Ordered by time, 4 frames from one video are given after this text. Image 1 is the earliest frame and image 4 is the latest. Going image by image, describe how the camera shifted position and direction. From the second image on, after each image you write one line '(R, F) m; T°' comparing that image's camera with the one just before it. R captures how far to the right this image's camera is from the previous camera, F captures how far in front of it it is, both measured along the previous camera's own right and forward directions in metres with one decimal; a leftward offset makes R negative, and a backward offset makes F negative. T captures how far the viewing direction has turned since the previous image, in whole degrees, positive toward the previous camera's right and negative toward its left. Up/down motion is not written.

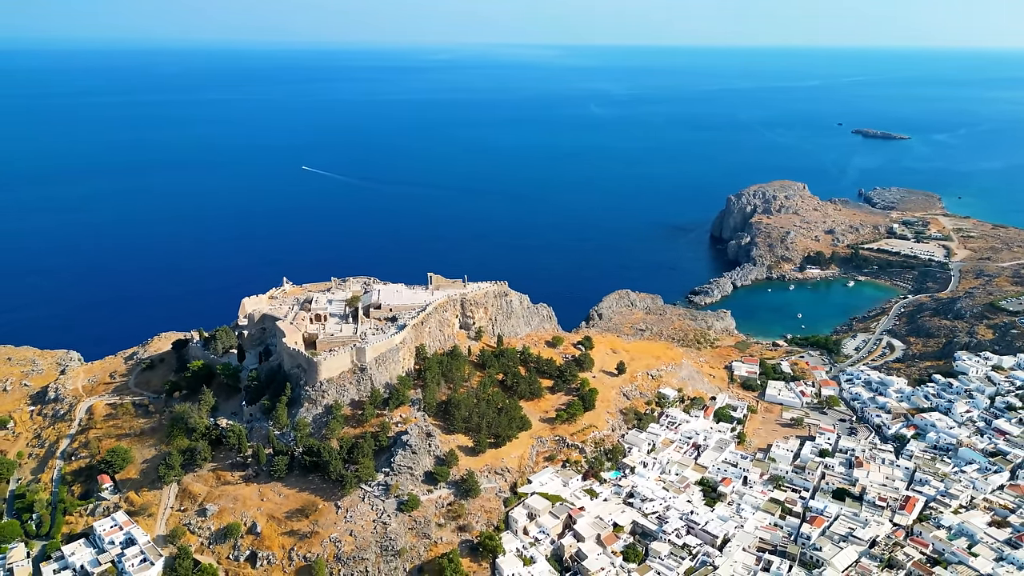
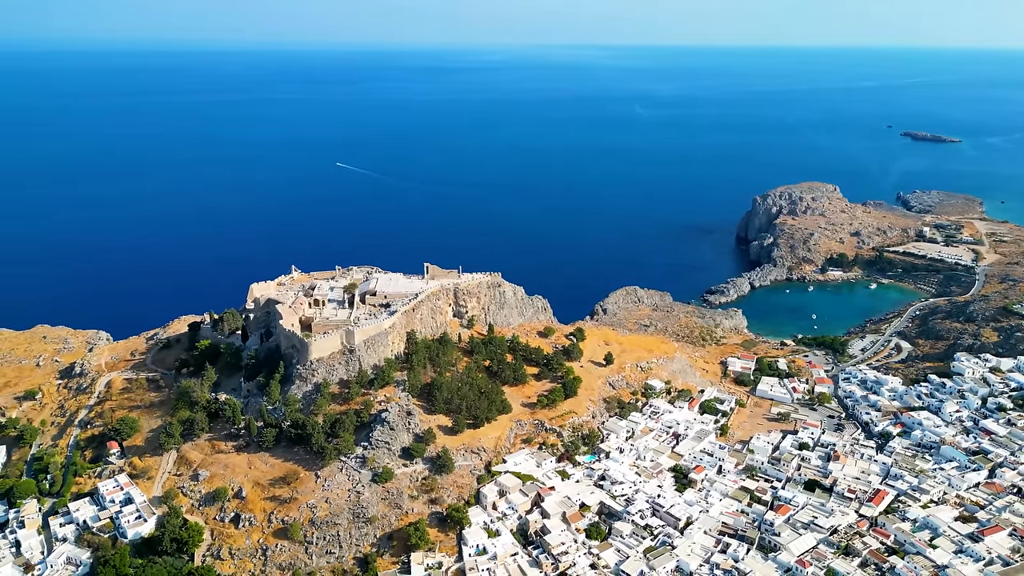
(+3.9, -1.8) m; -3°
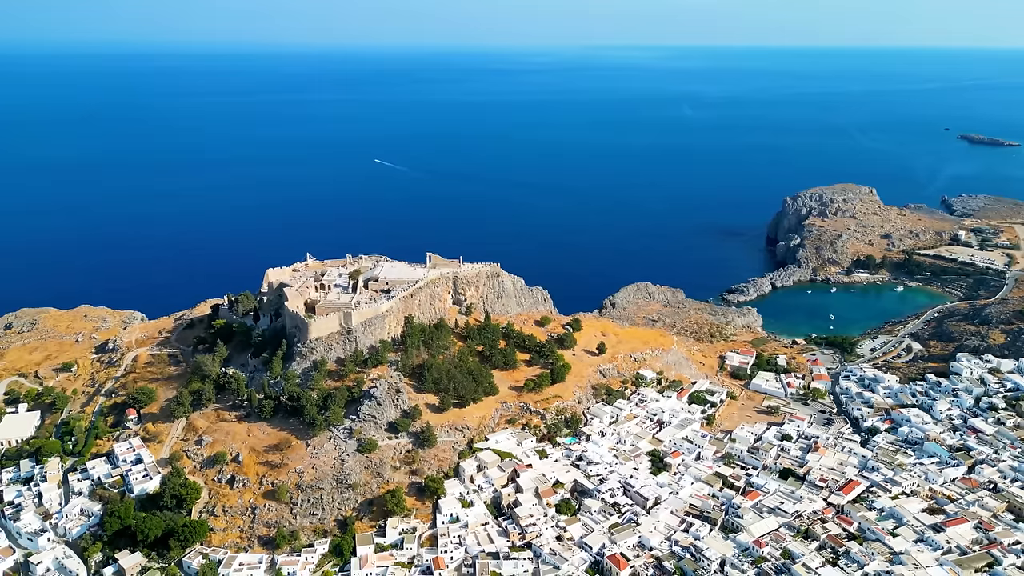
(+4.0, -2.1) m; -4°
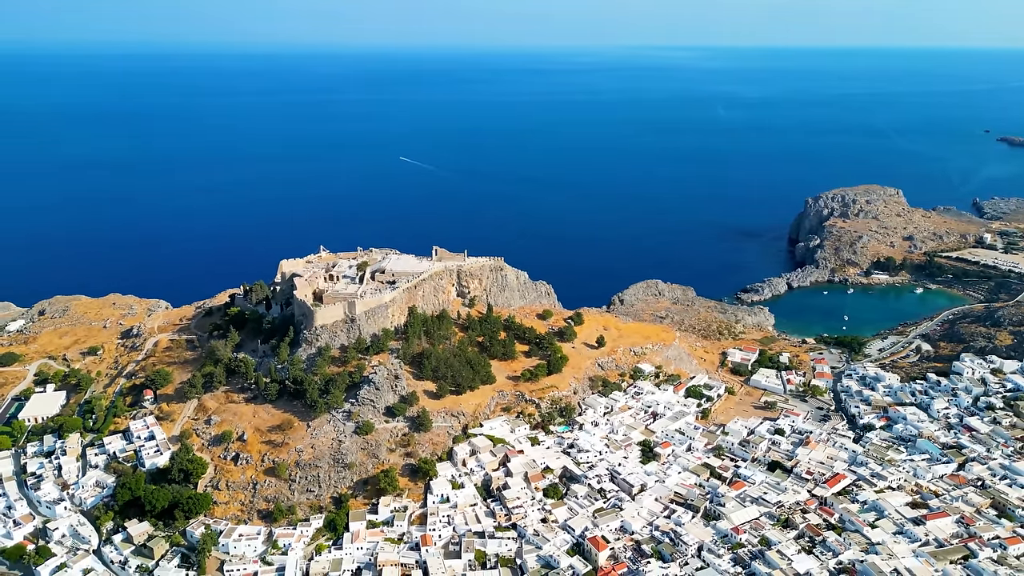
(+2.3, -1.5) m; -3°
